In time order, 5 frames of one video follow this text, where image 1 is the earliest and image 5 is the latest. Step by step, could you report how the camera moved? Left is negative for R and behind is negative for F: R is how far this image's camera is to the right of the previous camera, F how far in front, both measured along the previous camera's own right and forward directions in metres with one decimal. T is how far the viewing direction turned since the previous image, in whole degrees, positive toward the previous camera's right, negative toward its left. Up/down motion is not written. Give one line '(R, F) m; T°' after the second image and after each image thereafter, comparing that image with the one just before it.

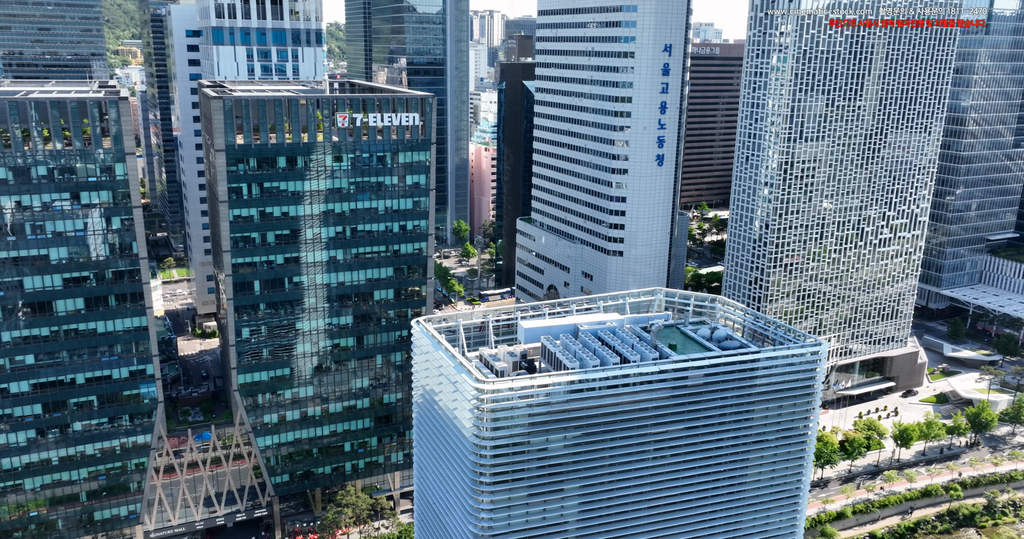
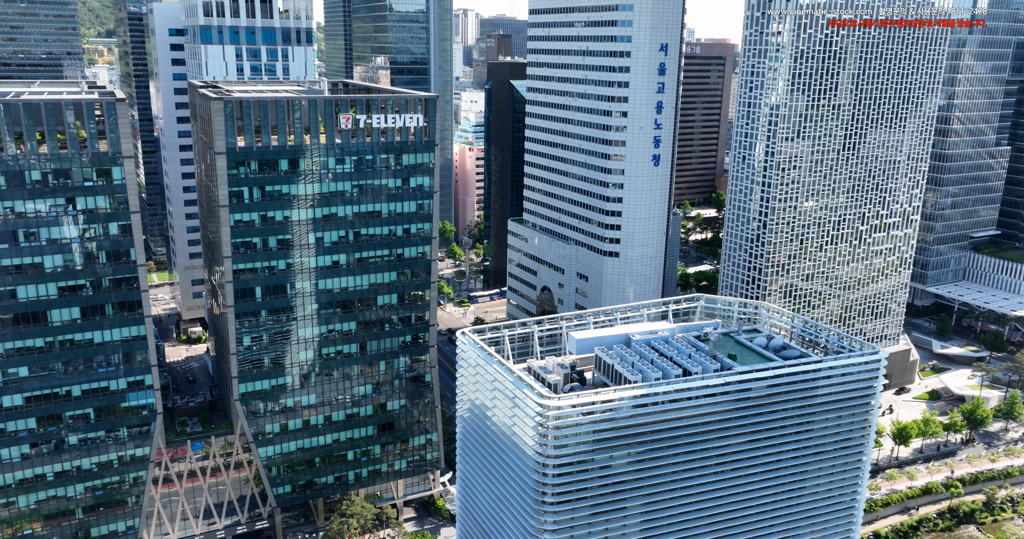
(-4.7, +1.9) m; +2°
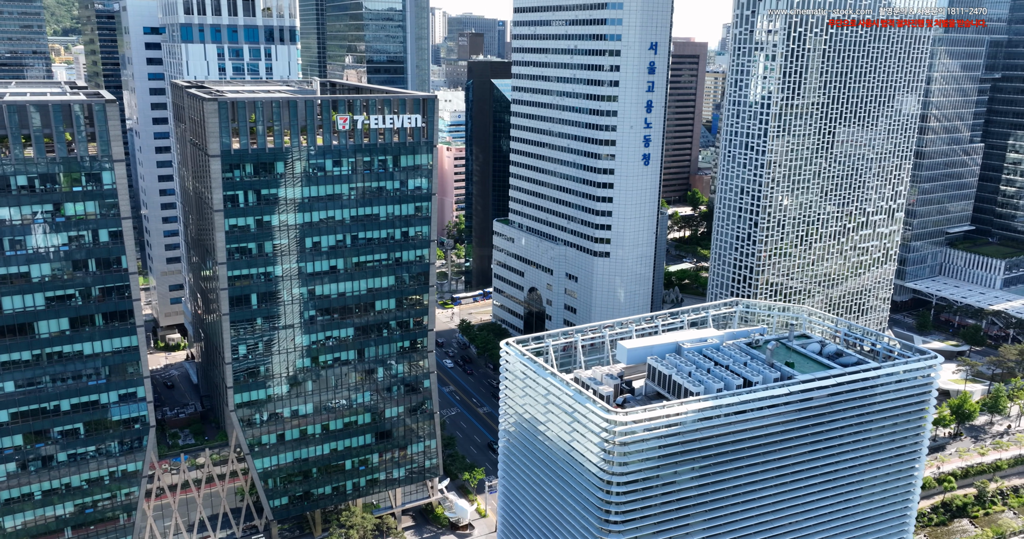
(-4.7, +2.0) m; +2°
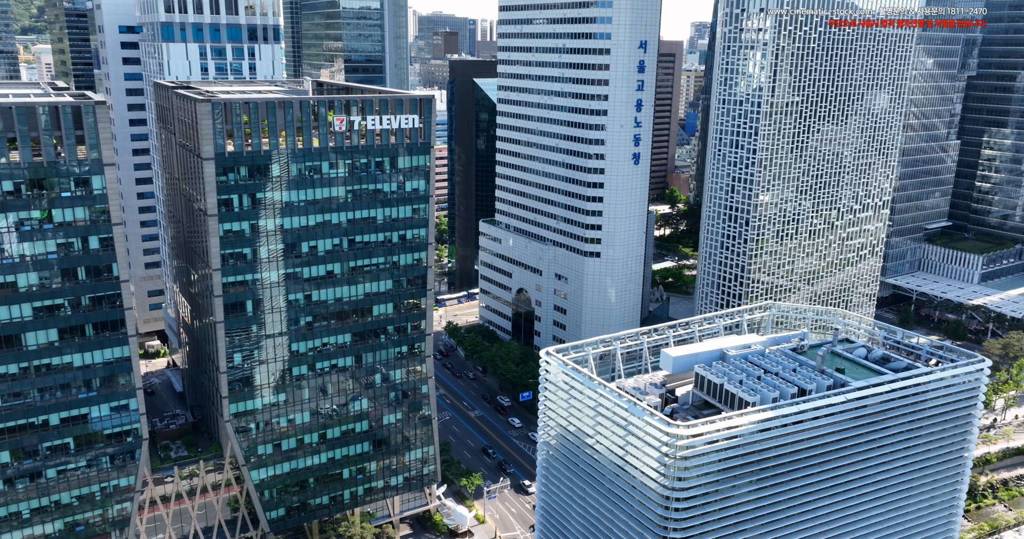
(-4.0, +1.8) m; +2°
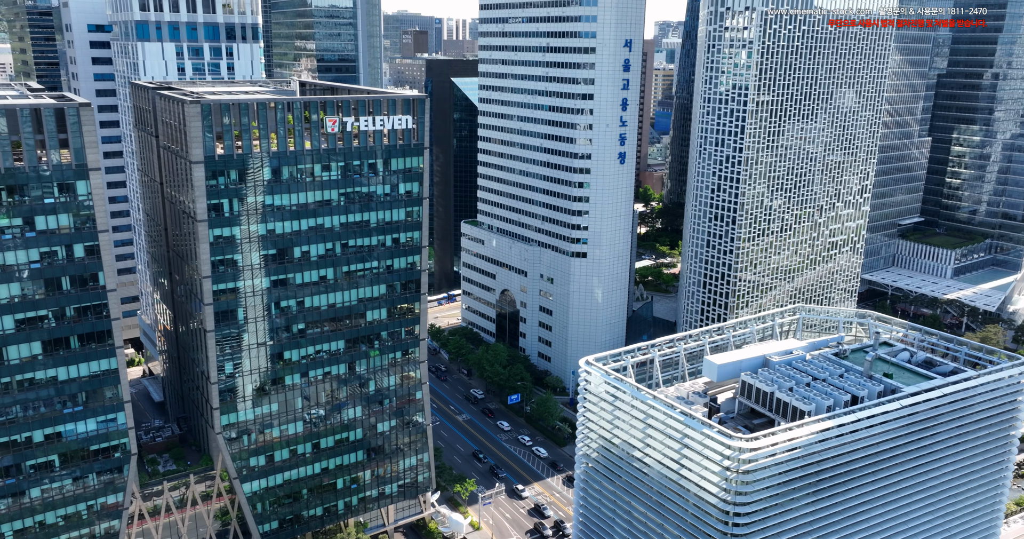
(-4.0, +1.8) m; +2°
